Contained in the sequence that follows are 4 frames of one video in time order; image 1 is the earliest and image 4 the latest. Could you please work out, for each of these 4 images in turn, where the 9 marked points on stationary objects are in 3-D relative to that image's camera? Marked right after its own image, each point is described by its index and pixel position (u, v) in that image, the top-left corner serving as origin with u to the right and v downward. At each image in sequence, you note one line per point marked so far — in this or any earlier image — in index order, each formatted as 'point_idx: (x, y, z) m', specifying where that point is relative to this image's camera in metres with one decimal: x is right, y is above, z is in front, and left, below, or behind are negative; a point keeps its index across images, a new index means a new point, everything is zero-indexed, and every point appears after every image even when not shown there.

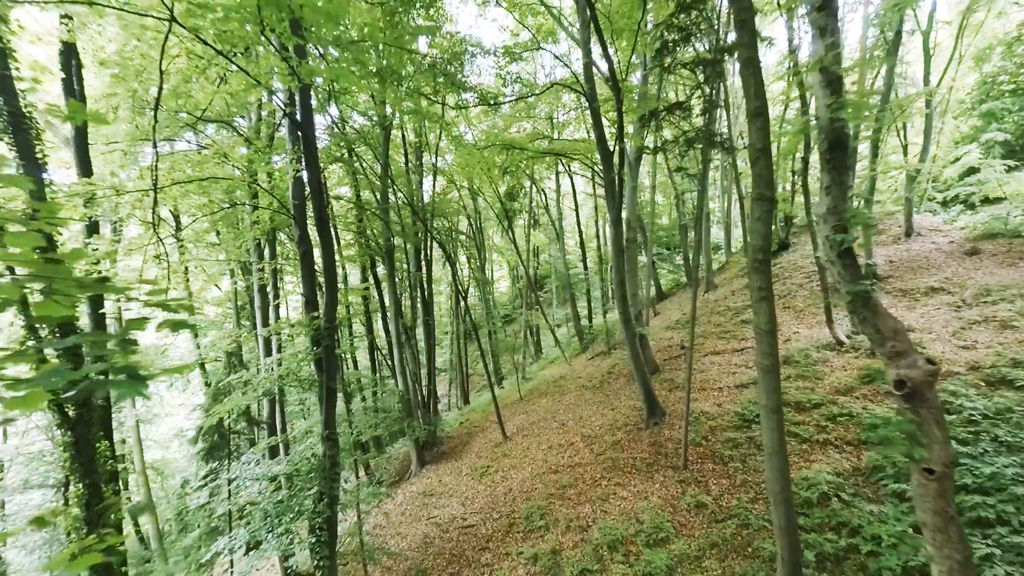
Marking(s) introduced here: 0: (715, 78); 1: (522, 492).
0: (+3.2, +3.3, +7.6) m
1: (+0.2, -3.6, +8.4) m
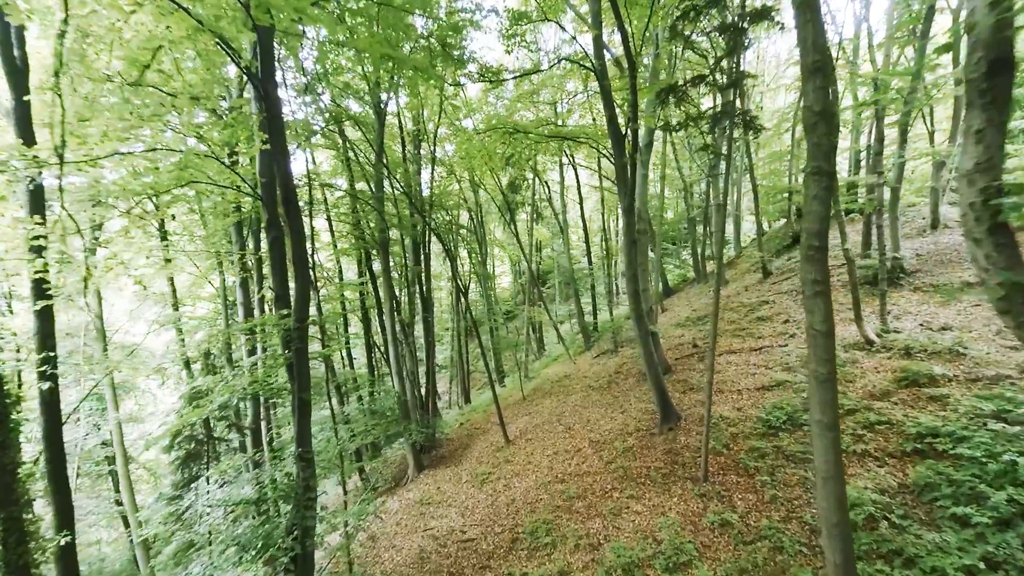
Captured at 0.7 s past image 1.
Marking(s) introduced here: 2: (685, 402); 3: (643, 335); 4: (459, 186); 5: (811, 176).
0: (+3.3, +3.4, +6.9) m
1: (+0.2, -3.5, +7.7) m
2: (+3.1, -2.1, +8.6) m
3: (+2.3, -0.8, +8.3) m
4: (-2.0, +4.0, +18.4) m
5: (+2.0, +0.8, +3.2) m
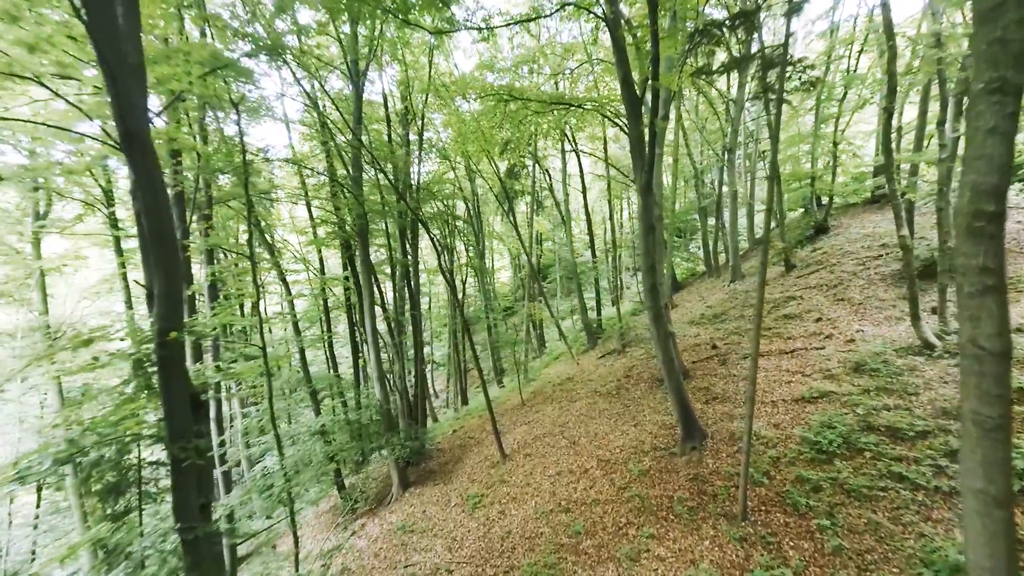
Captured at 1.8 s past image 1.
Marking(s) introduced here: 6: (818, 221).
0: (+3.2, +3.5, +5.6) m
1: (+0.1, -3.4, +6.5) m
2: (+3.1, -2.0, +7.4) m
3: (+2.2, -0.7, +7.0) m
4: (-2.1, +4.2, +17.1) m
5: (+2.0, +0.8, +2.0) m
6: (+9.2, +2.0, +14.4) m
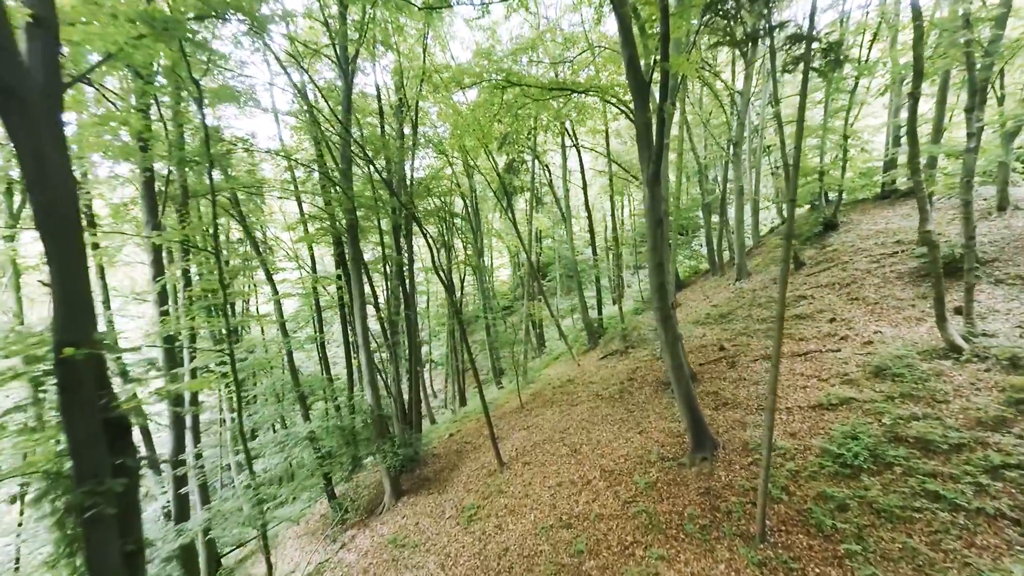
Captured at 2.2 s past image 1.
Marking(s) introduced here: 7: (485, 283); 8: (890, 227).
0: (+3.2, +3.5, +5.1) m
1: (+0.1, -3.4, +6.1) m
2: (+3.0, -2.0, +6.9) m
3: (+2.2, -0.7, +6.6) m
4: (-2.1, +4.2, +16.6) m
5: (+1.9, +0.8, +1.5) m
6: (+9.2, +2.1, +13.9) m
7: (-1.1, +0.2, +19.9) m
8: (+9.3, +1.5, +11.7) m
